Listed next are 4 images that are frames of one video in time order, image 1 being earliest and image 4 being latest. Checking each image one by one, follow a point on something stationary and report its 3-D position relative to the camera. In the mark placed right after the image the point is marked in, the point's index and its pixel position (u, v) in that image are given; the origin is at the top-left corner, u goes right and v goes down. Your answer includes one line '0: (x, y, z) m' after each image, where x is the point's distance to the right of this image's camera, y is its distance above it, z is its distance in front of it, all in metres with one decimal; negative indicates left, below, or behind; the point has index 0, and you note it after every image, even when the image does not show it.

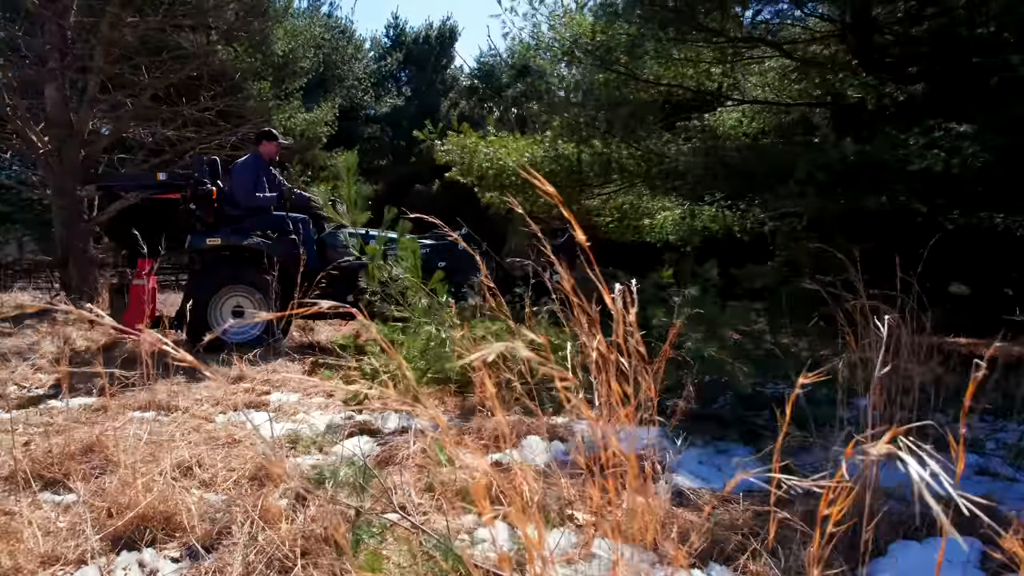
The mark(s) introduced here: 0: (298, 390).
0: (-1.5, -0.7, +4.8) m
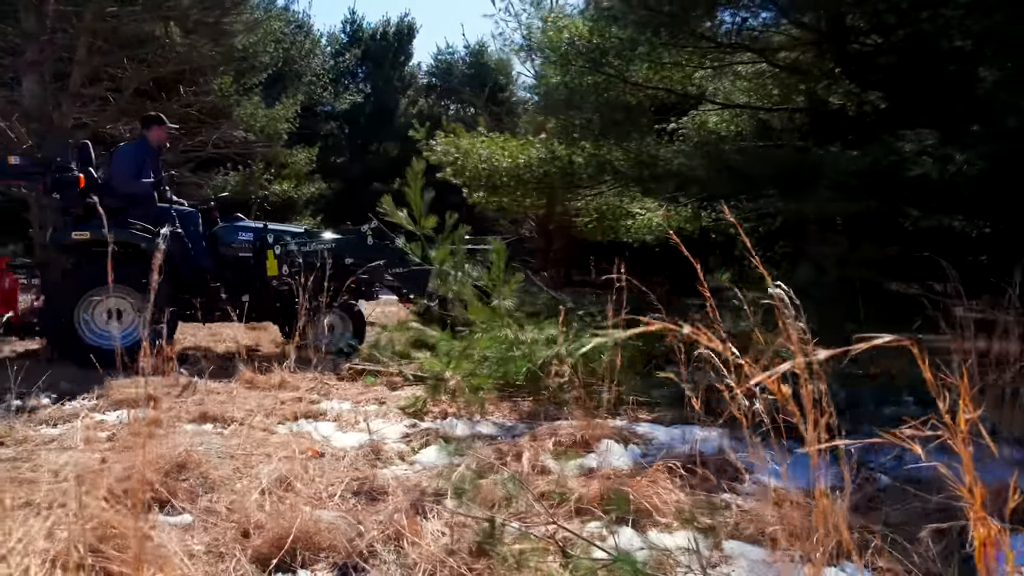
0: (-1.1, -0.8, +4.6) m
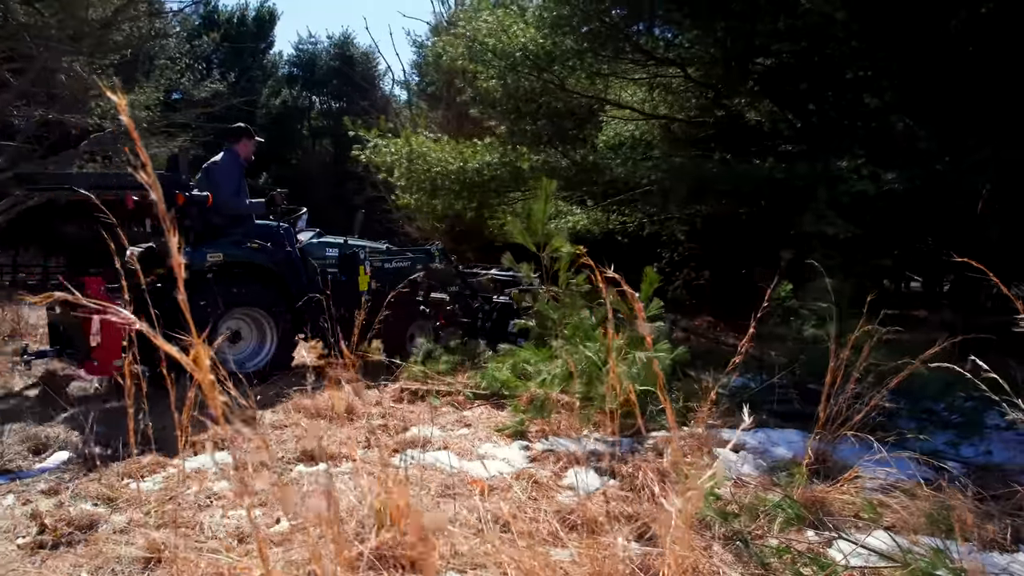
0: (-0.5, -0.9, +4.4) m
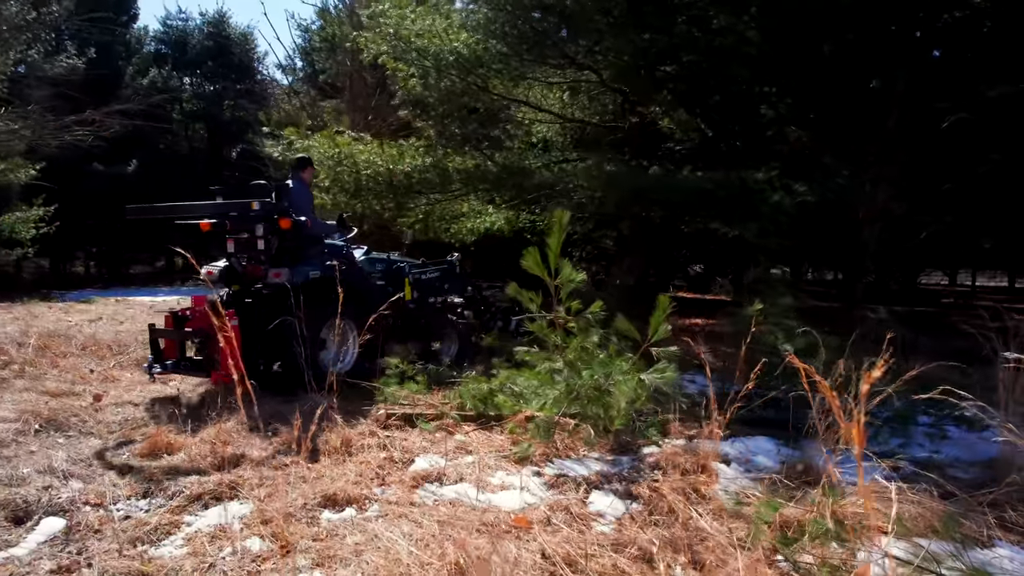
0: (-0.5, -1.1, +4.3) m
